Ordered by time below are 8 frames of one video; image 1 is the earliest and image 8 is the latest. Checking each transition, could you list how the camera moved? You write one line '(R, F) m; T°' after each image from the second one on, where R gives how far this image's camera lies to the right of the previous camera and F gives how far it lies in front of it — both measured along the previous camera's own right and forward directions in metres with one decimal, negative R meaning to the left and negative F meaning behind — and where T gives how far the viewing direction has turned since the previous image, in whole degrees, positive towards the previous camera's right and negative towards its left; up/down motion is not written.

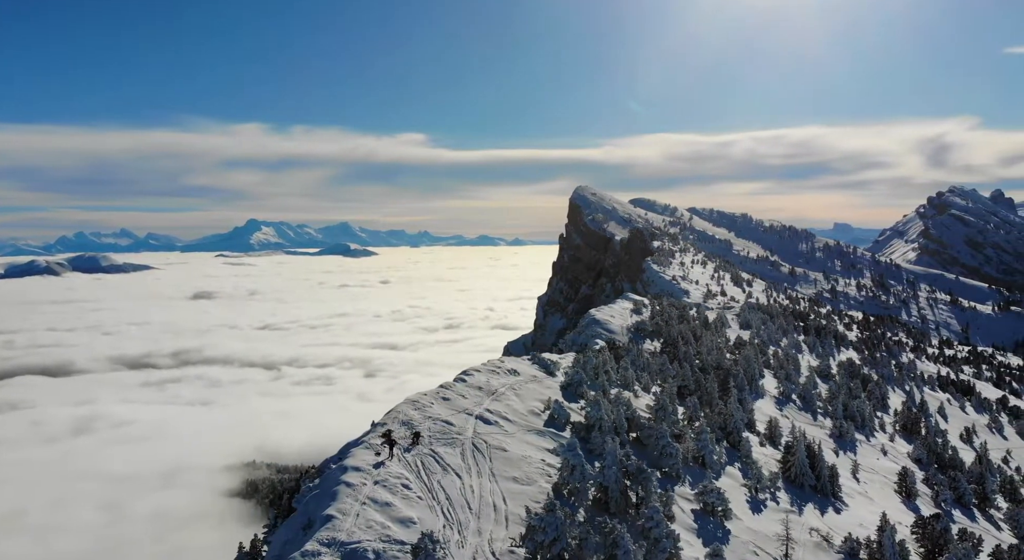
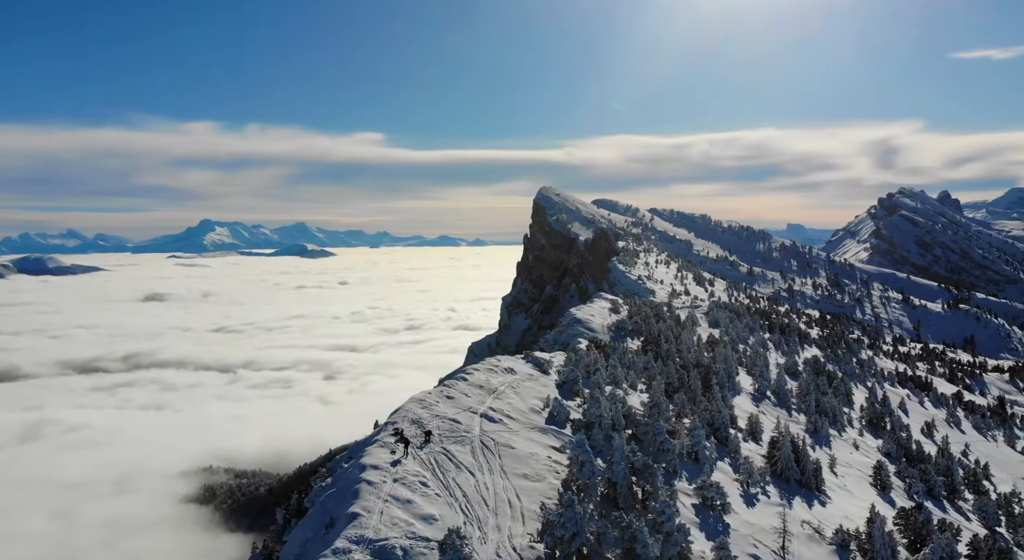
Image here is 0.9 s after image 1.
(-1.8, -0.2) m; +2°
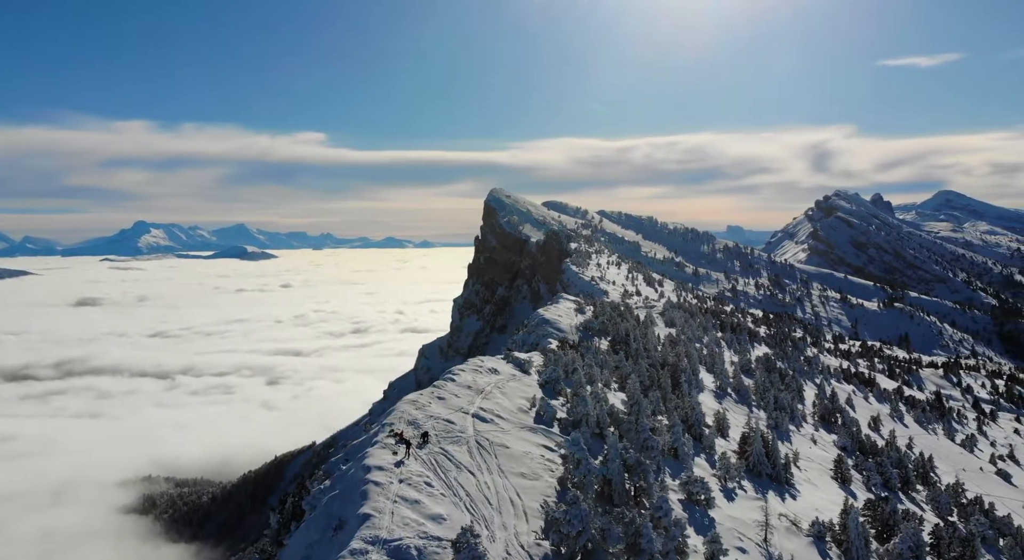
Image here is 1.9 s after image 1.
(-1.8, -0.1) m; +3°
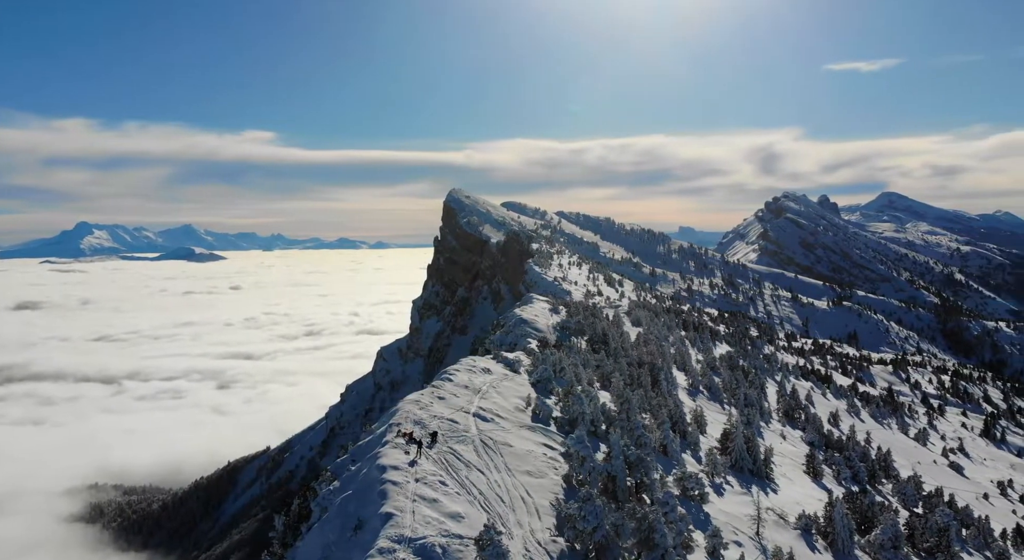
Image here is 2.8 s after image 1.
(-1.8, -0.2) m; +2°
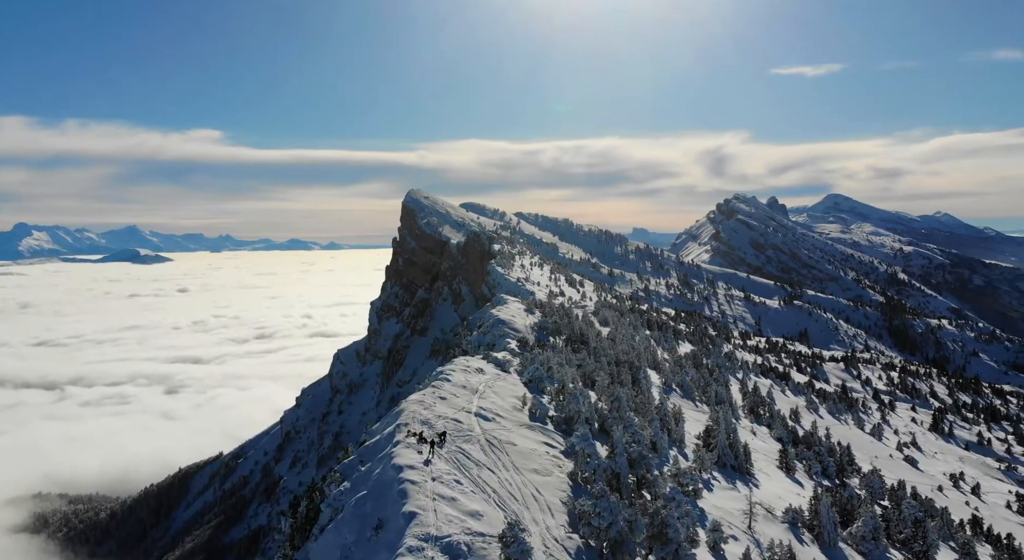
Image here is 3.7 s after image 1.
(-1.8, -0.2) m; +2°
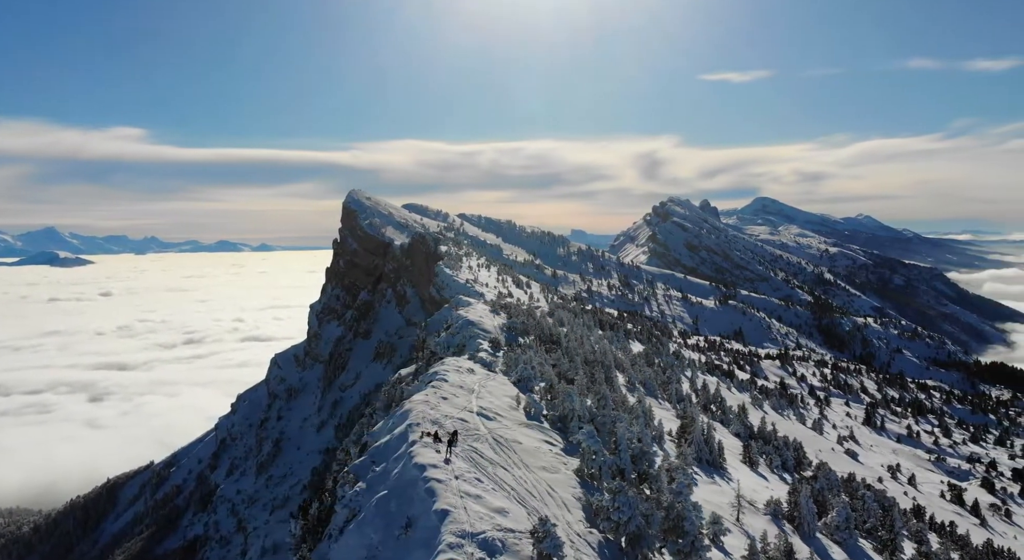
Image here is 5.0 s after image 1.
(-2.6, -0.4) m; +3°
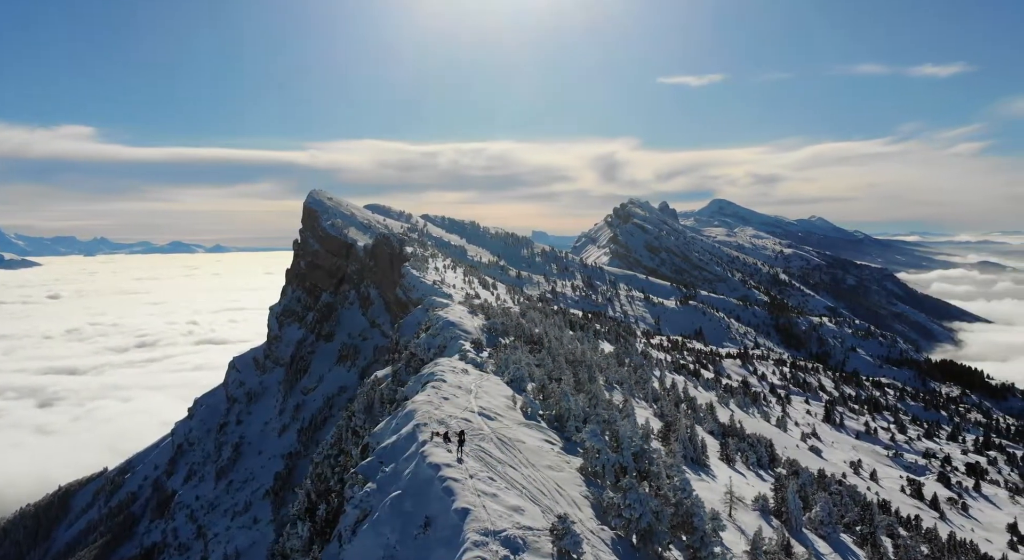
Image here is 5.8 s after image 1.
(-1.6, -0.3) m; +2°
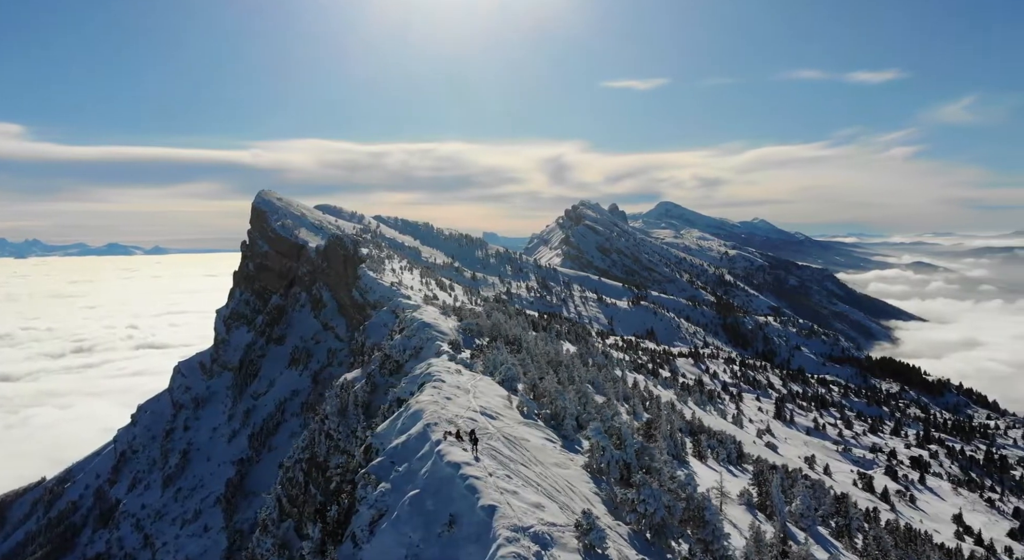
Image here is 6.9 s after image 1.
(-2.1, -0.4) m; +2°
